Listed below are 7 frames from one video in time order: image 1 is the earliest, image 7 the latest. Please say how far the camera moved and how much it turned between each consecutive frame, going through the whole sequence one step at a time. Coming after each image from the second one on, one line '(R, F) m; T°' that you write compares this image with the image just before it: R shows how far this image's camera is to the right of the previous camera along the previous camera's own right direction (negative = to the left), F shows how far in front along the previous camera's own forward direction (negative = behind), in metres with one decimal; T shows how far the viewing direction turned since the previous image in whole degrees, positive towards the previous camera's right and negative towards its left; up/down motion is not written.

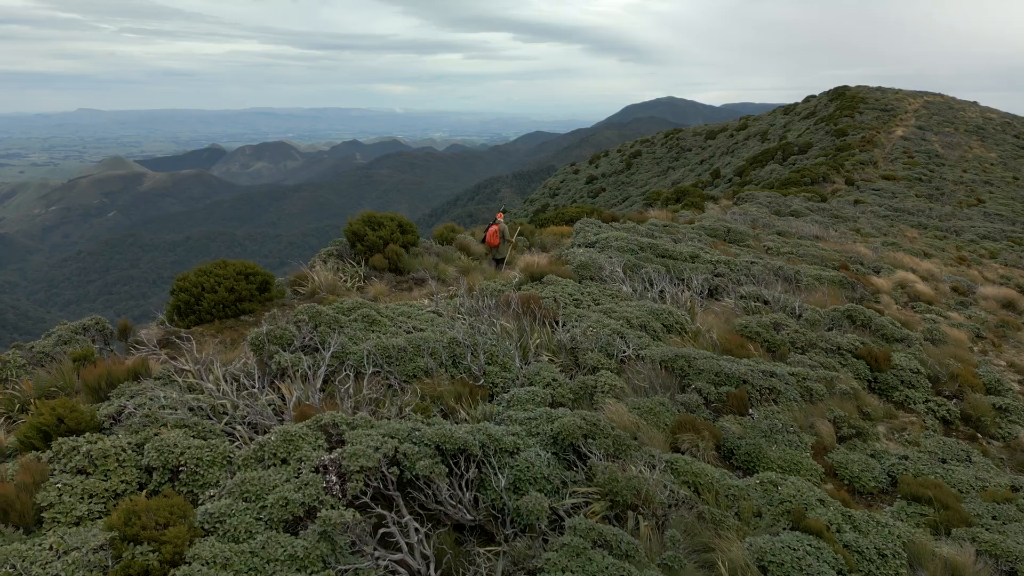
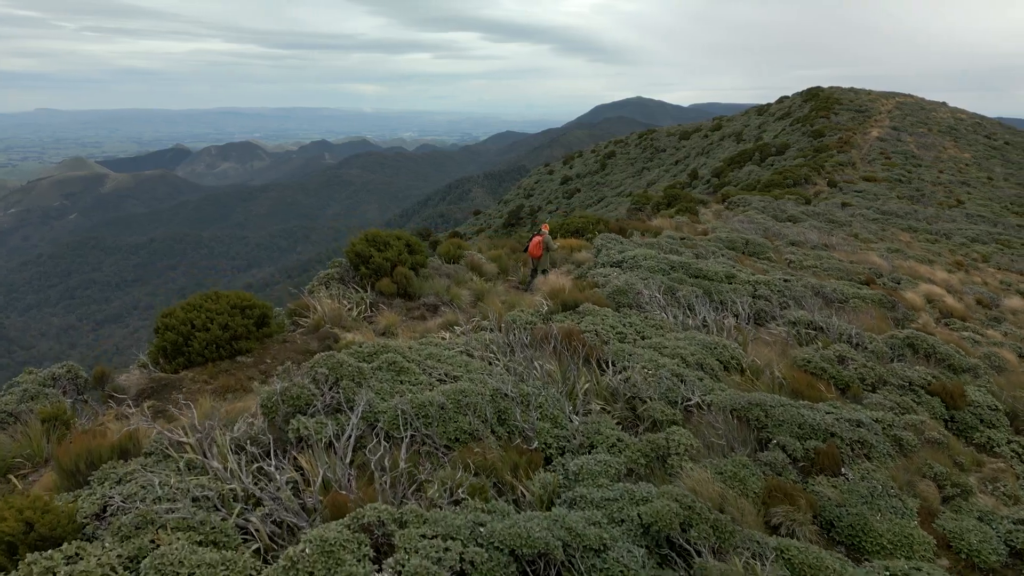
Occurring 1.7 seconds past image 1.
(-0.5, +0.8) m; +2°
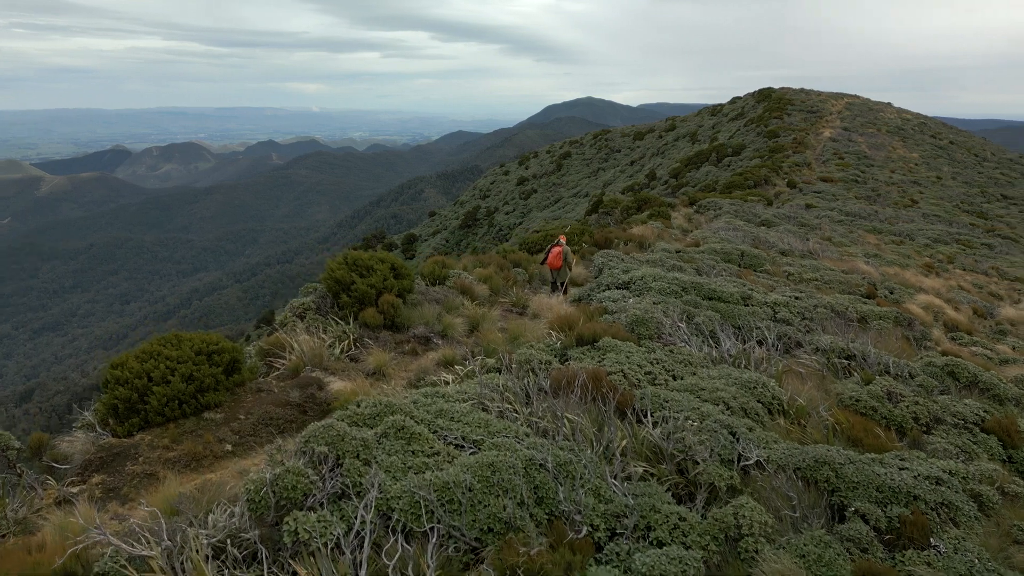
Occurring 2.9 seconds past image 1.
(-0.4, +0.8) m; +4°
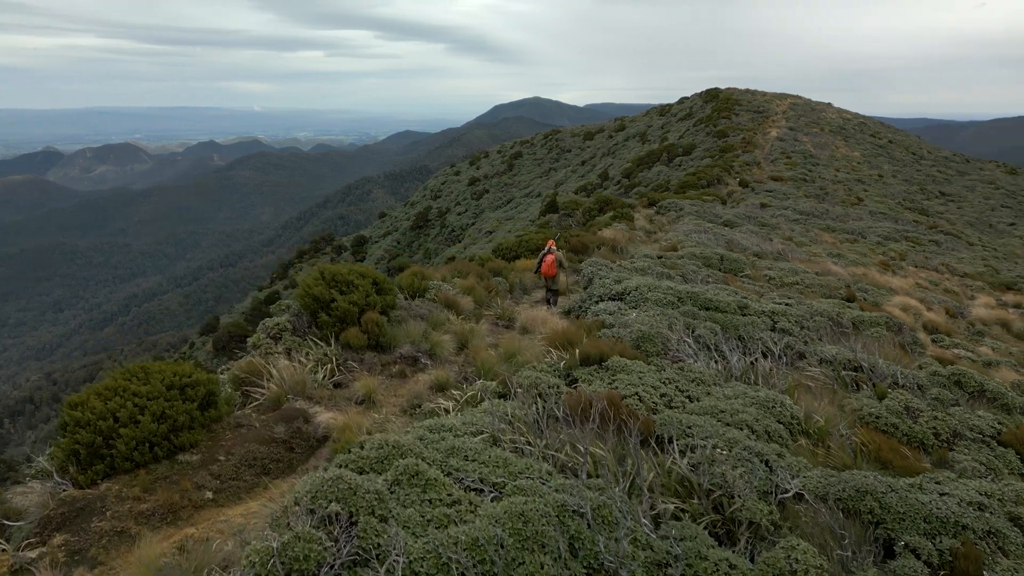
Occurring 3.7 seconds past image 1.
(-0.4, +0.4) m; +4°
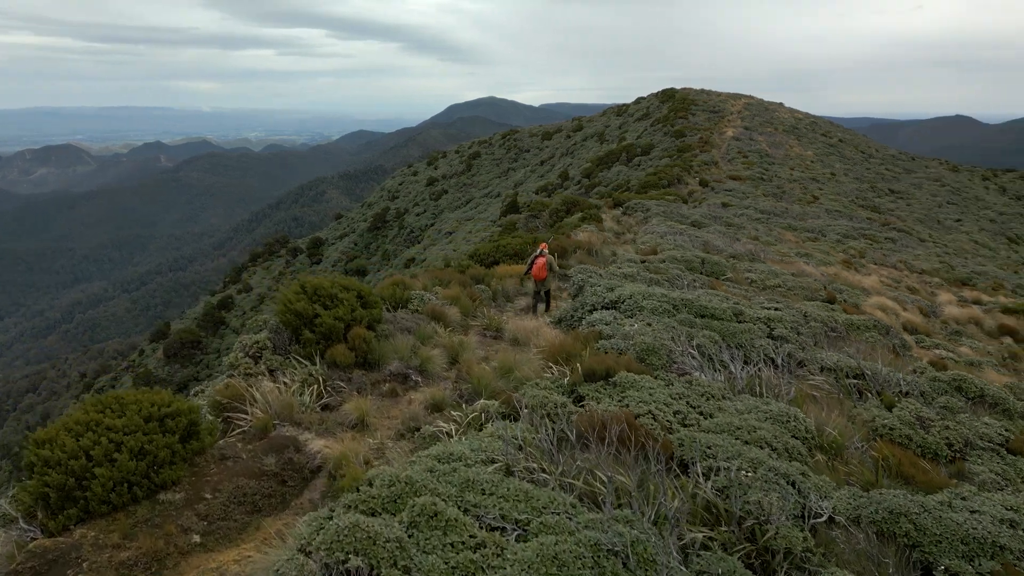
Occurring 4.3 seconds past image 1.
(-0.3, +0.3) m; +3°
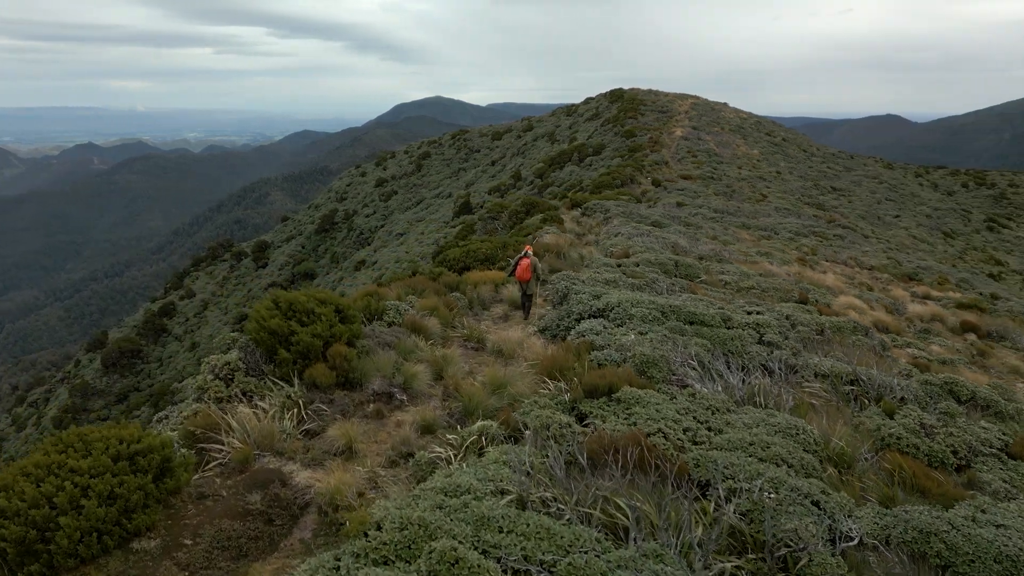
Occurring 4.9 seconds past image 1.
(-0.3, +0.3) m; +4°
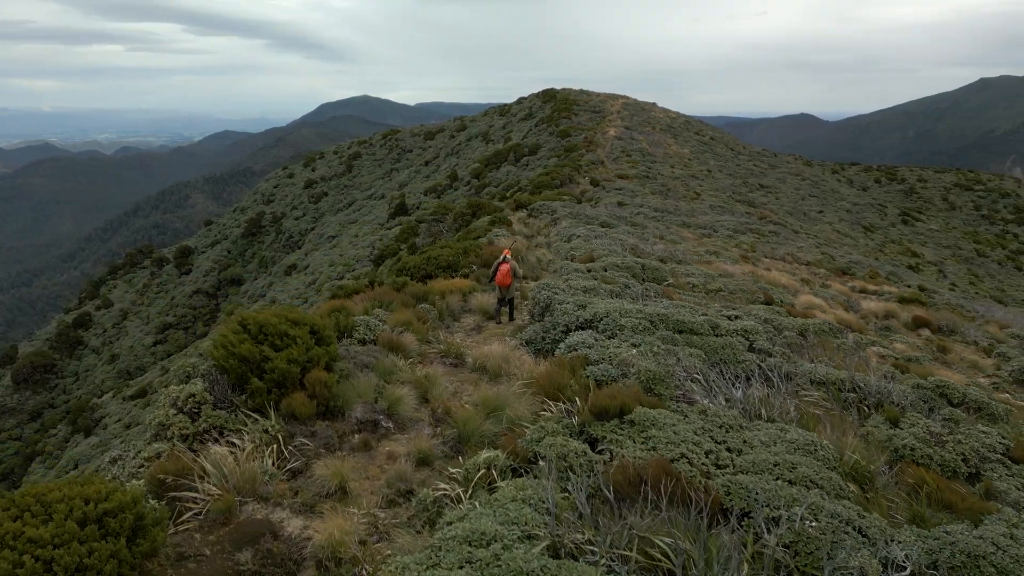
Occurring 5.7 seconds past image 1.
(-0.4, +0.4) m; +5°
